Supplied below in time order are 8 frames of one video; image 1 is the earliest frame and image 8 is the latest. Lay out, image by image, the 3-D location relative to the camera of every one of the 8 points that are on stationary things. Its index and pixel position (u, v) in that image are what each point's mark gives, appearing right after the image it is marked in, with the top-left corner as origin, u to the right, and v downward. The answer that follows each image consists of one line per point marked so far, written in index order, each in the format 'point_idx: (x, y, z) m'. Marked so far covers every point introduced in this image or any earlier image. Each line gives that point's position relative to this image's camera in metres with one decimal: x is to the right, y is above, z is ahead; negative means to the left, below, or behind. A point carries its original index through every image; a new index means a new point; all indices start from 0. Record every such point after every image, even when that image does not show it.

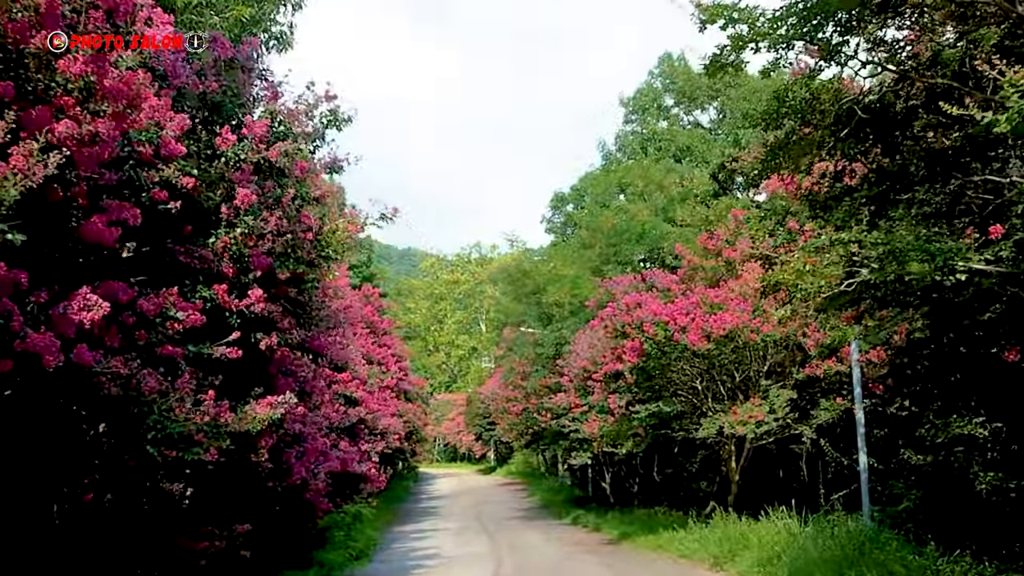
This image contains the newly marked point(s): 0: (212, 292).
0: (-2.5, 0.0, +6.7) m
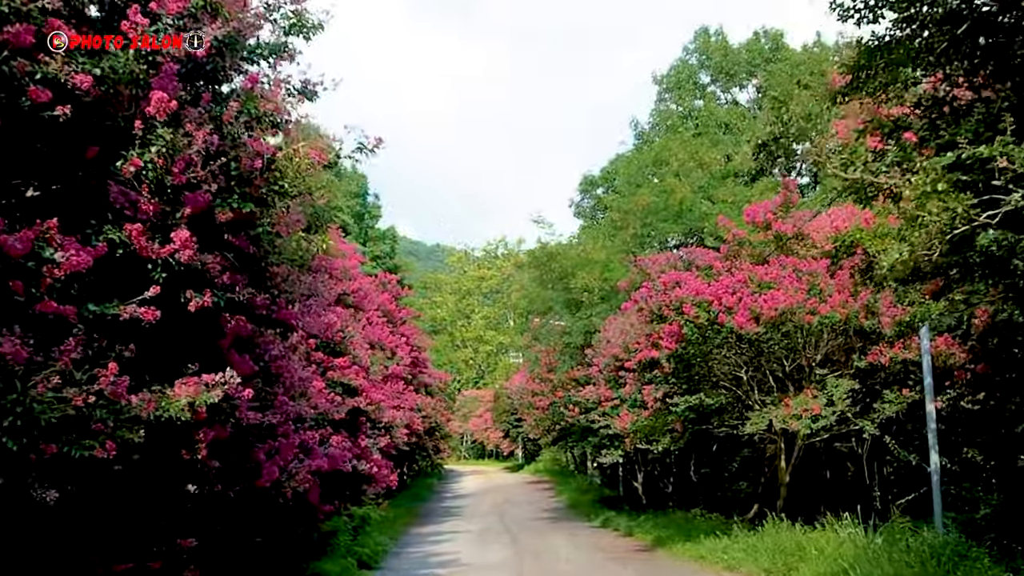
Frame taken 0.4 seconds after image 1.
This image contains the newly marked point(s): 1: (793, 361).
0: (-2.4, +0.3, +5.0) m
1: (+5.2, -1.4, +14.9) m
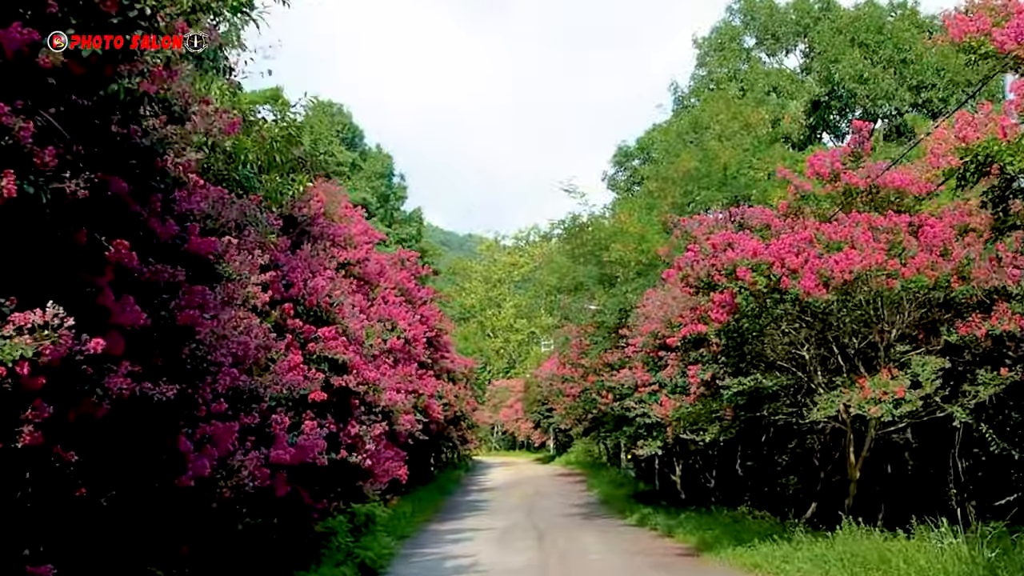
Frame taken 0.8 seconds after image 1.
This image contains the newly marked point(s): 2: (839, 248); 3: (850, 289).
0: (-2.4, +0.8, +3.0) m
1: (+5.5, -0.8, +12.7) m
2: (+4.8, +0.6, +12.0) m
3: (+5.0, 0.0, +12.0) m
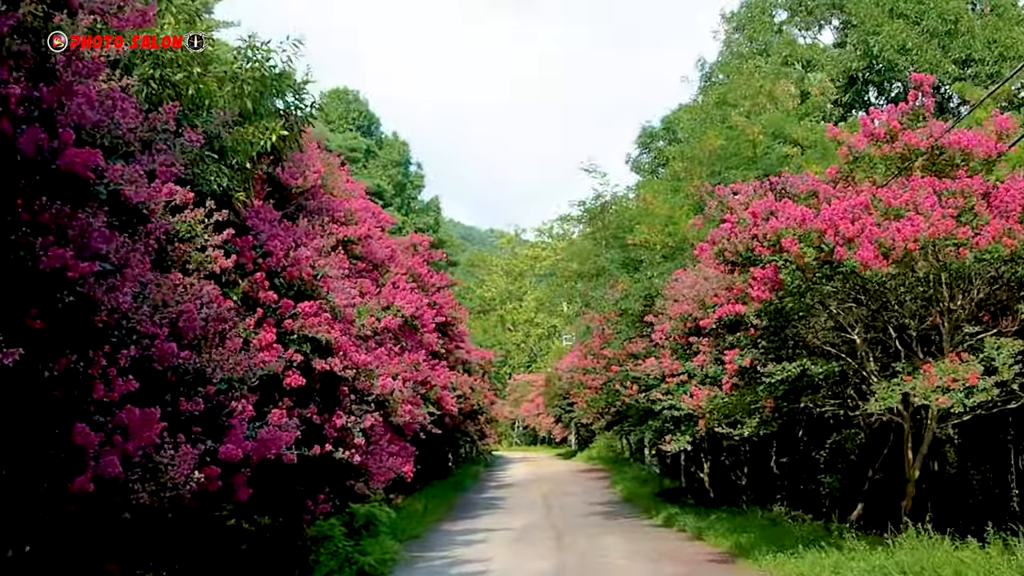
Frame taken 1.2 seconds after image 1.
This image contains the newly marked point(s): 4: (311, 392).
0: (-2.5, +1.1, +1.7) m
1: (+5.7, -0.4, +11.1) m
2: (+5.0, +0.9, +10.5) m
3: (+5.2, +0.3, +10.5) m
4: (-2.1, -1.1, +8.4) m
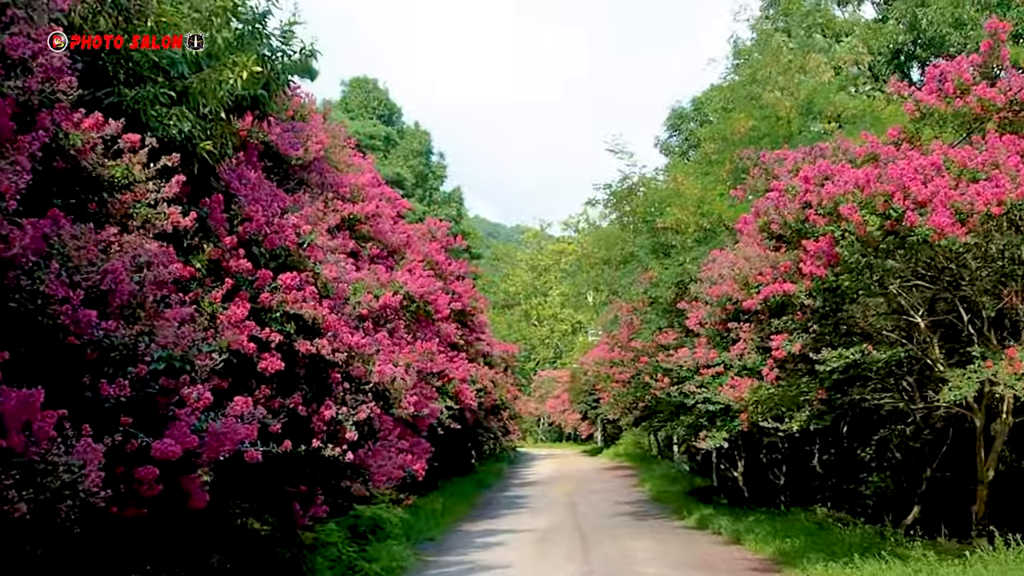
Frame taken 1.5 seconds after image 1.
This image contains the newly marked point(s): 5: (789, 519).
0: (-2.5, +1.3, +0.6) m
1: (+6.0, -0.1, +9.7) m
2: (+5.2, +1.2, +9.1) m
3: (+5.4, +0.6, +9.1) m
4: (-1.9, -0.8, +7.2) m
5: (+5.7, -4.8, +16.9) m
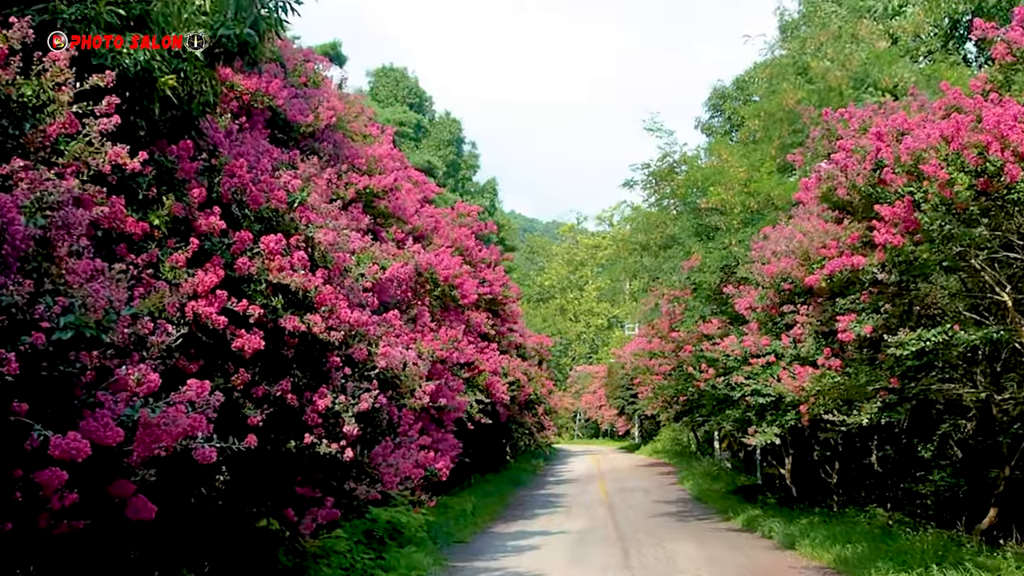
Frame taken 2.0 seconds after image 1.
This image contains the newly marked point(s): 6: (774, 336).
0: (-2.6, +1.5, -0.5) m
1: (+6.3, +0.2, +8.3) m
2: (+5.5, +1.6, +7.7) m
3: (+5.6, +0.9, +7.7) m
4: (-1.7, -0.6, +6.2) m
5: (+6.4, -4.5, +15.5) m
6: (+4.7, -0.8, +14.6) m
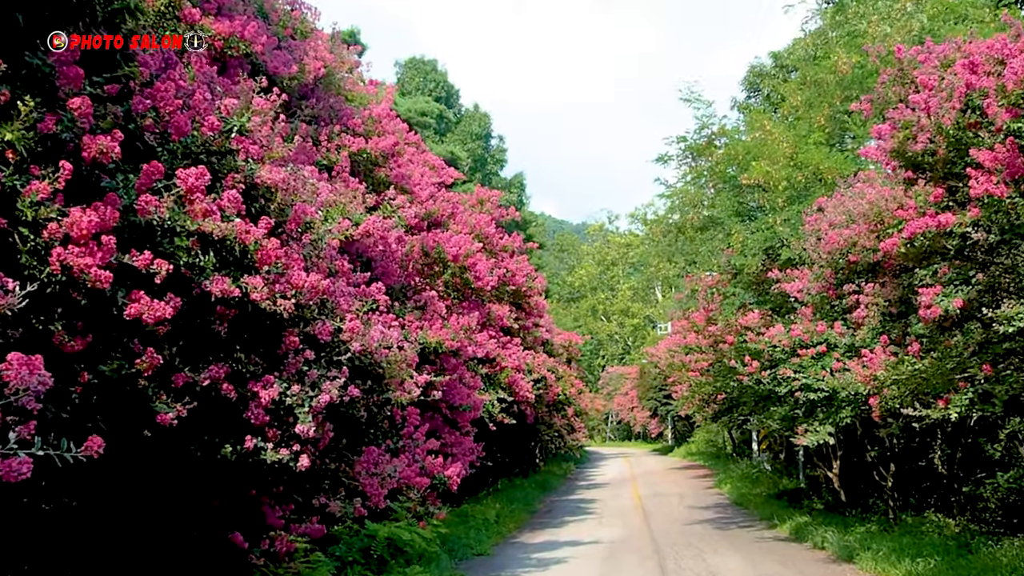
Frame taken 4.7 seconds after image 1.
0: (-2.9, +1.8, -1.9) m
1: (+6.3, +0.6, +6.6) m
2: (+5.5, +1.9, +6.0) m
3: (+5.7, +1.3, +6.0) m
4: (-1.7, -0.3, +4.7) m
5: (+6.8, -4.1, +13.7) m
6: (+5.0, -0.5, +12.9) m
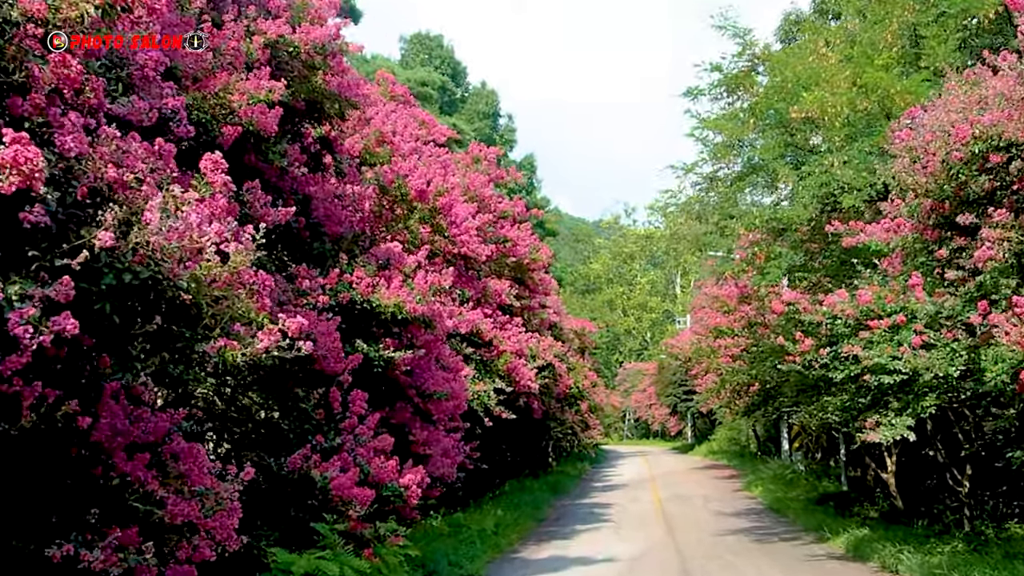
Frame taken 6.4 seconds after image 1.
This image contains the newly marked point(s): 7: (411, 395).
0: (-3.4, +2.3, -4.6) m
1: (+6.1, +1.2, +3.6) m
2: (+5.2, +2.5, +3.1) m
3: (+5.4, +1.9, +3.1) m
4: (-2.0, +0.2, +1.9) m
5: (+6.7, -3.5, +10.7) m
6: (+4.9, +0.1, +10.0) m
7: (-1.2, -1.3, +10.0) m
